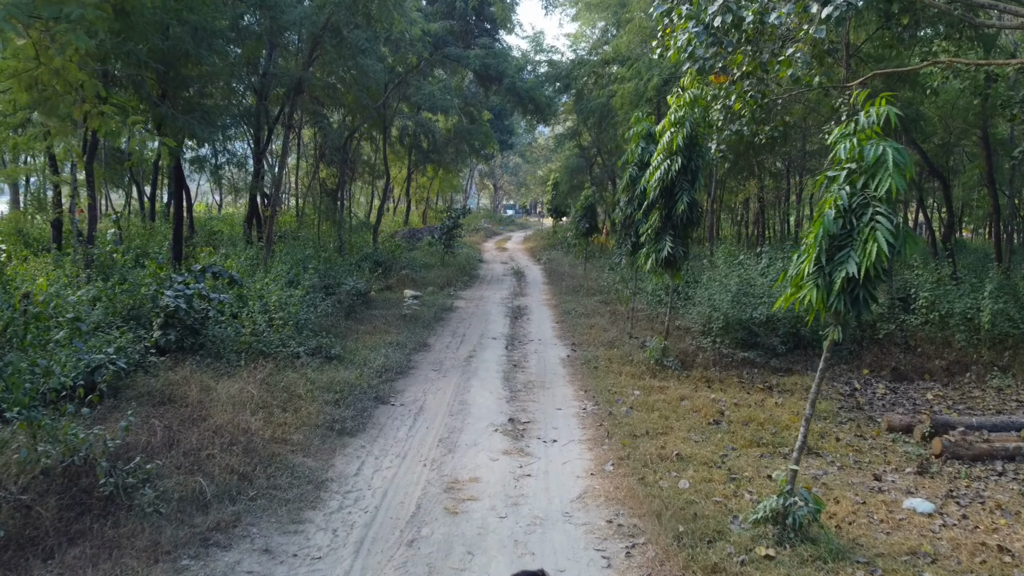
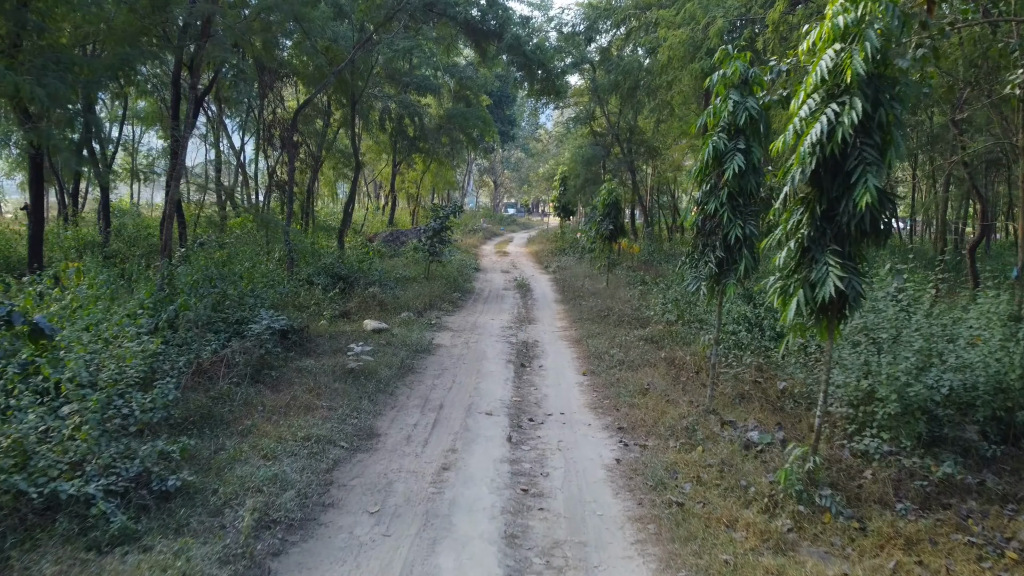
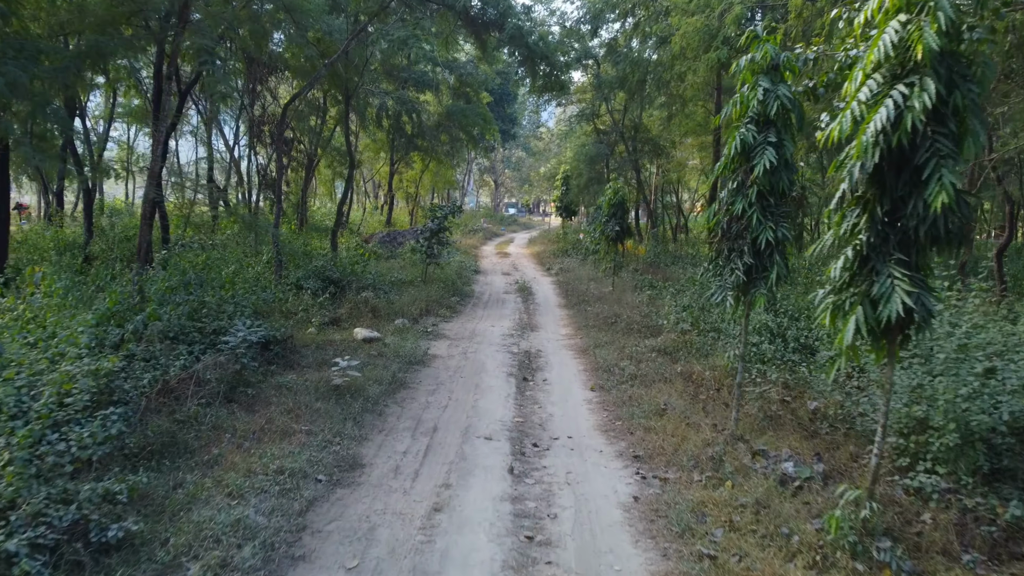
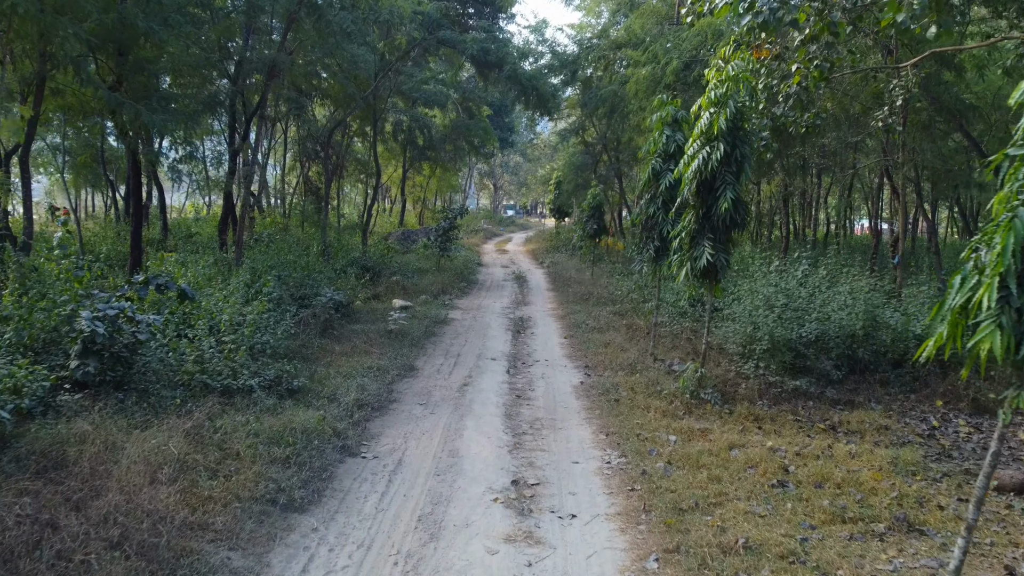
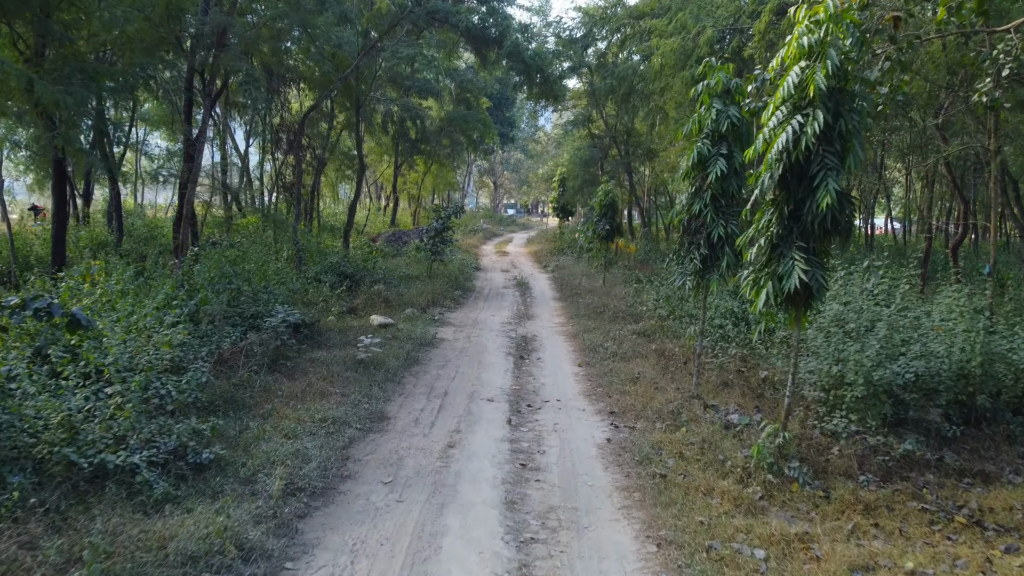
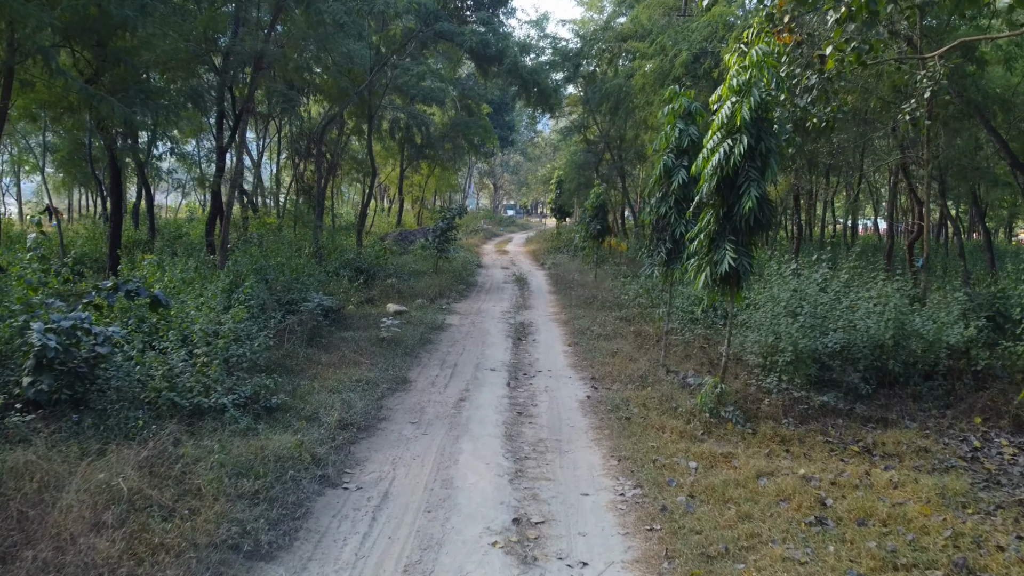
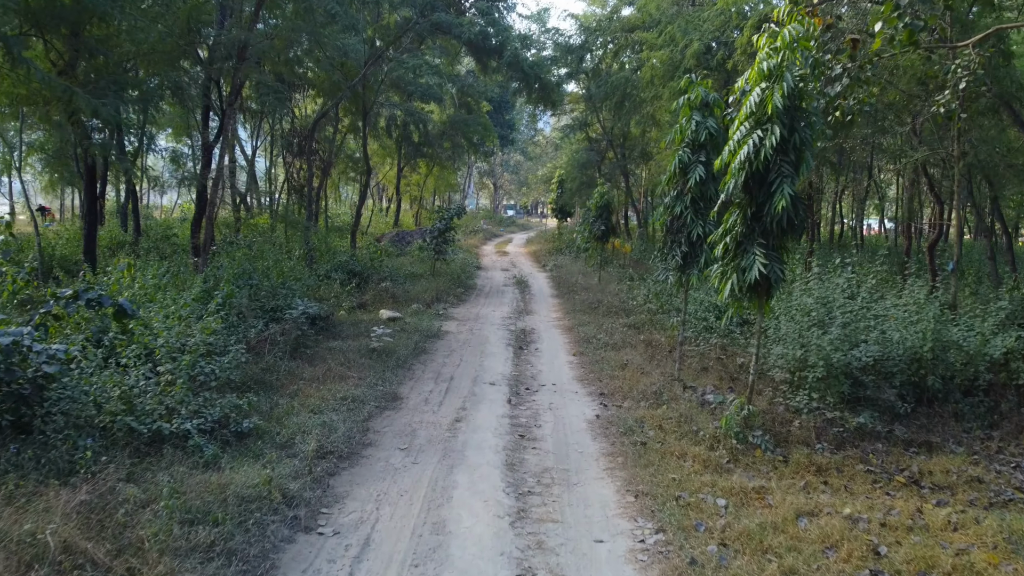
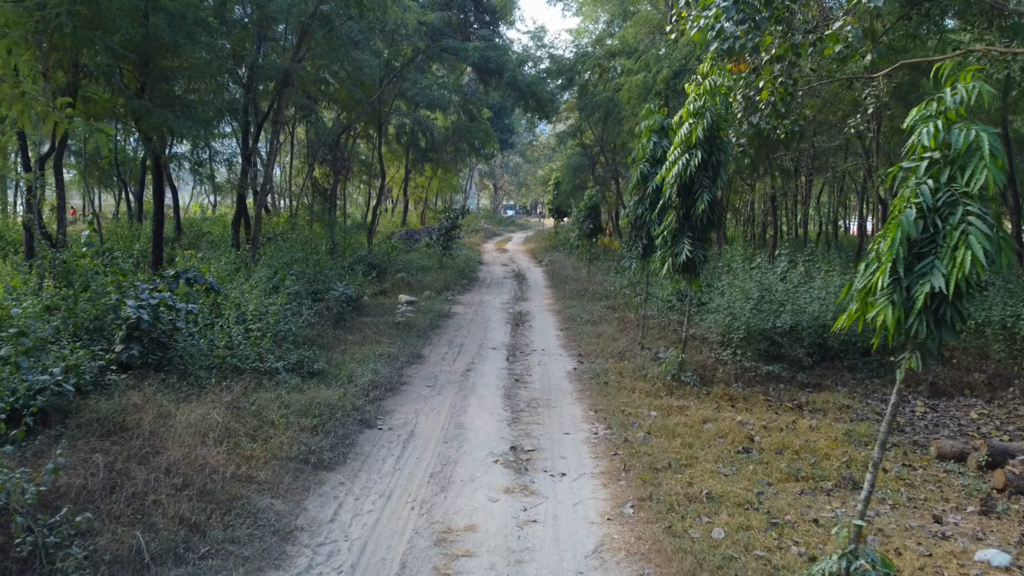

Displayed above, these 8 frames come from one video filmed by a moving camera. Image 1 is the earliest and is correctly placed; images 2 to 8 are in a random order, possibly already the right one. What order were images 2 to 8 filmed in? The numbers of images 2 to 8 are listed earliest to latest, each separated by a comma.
8, 4, 6, 7, 5, 2, 3
